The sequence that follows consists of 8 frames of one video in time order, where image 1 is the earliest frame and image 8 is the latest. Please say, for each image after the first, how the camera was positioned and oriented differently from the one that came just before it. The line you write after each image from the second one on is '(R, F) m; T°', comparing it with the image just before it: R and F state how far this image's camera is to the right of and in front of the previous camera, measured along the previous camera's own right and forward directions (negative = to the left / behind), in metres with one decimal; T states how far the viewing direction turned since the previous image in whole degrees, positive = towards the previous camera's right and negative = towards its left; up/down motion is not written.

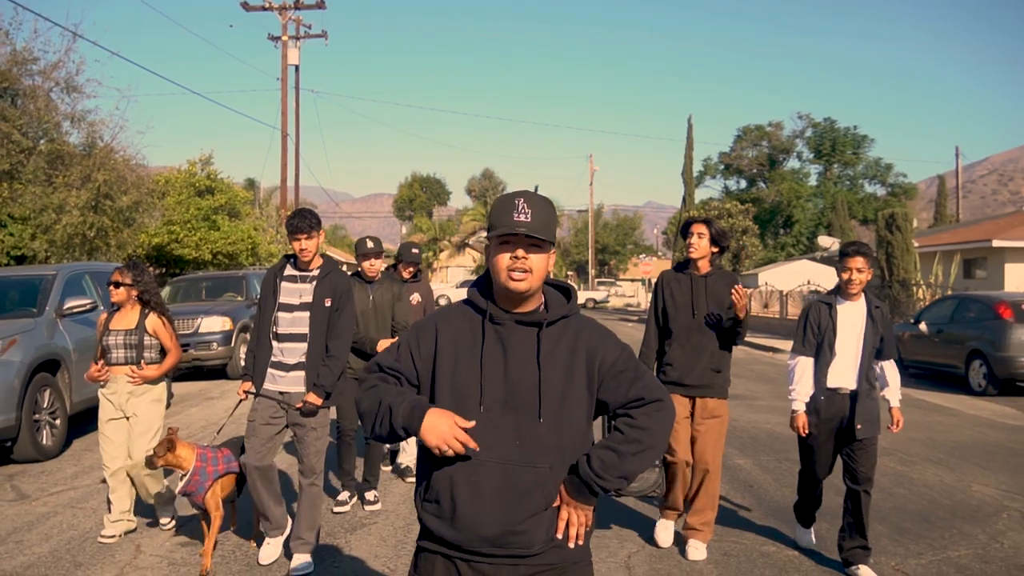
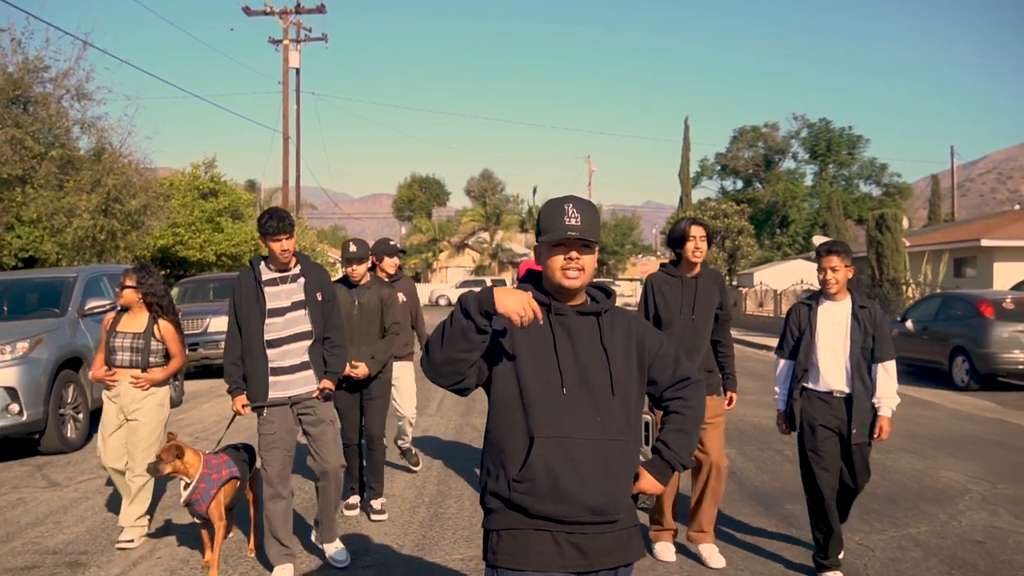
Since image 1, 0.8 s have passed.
(0.0, -0.5) m; 0°
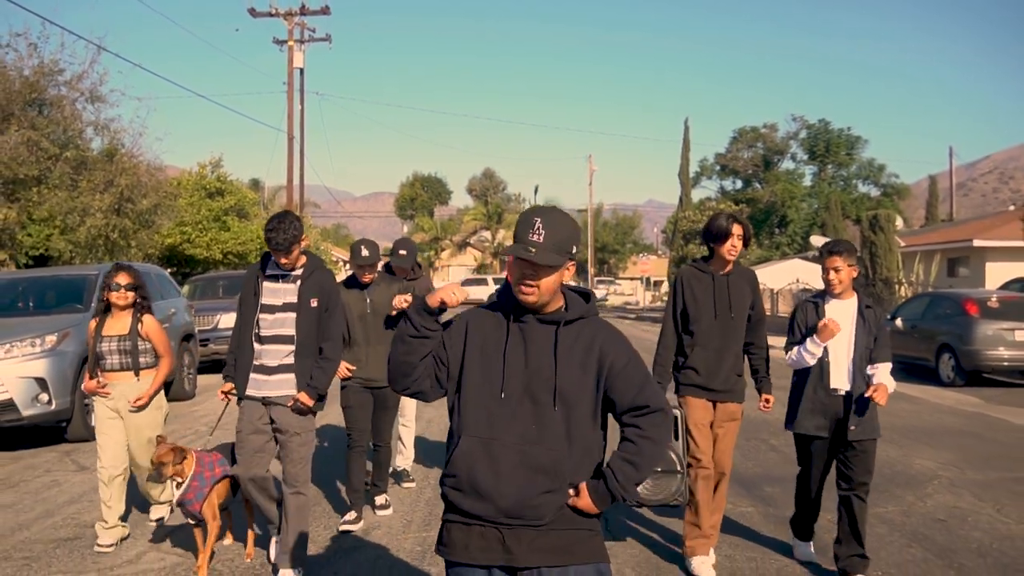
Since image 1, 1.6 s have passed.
(0.0, -0.5) m; 0°
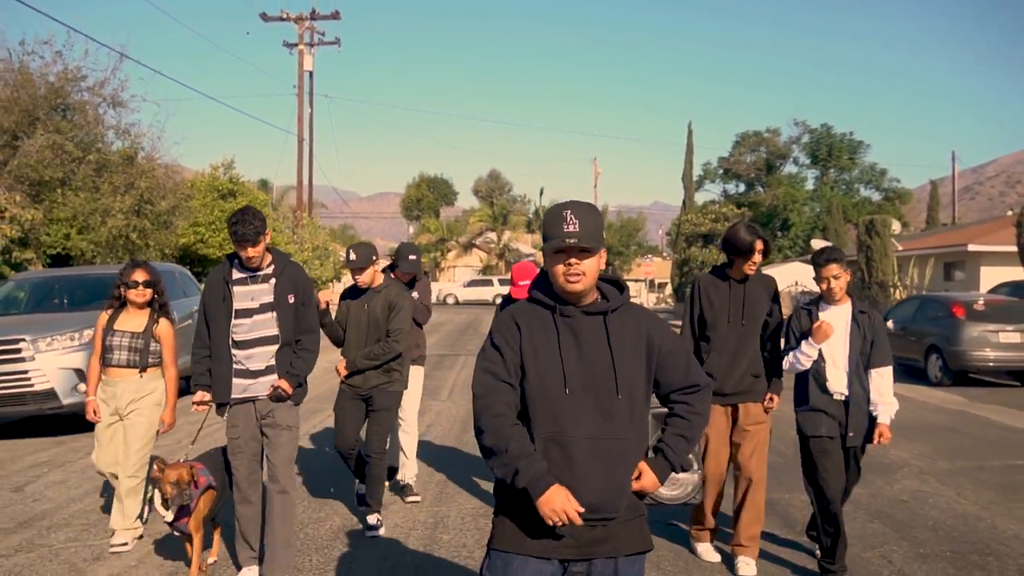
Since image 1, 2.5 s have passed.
(0.0, -0.6) m; 0°
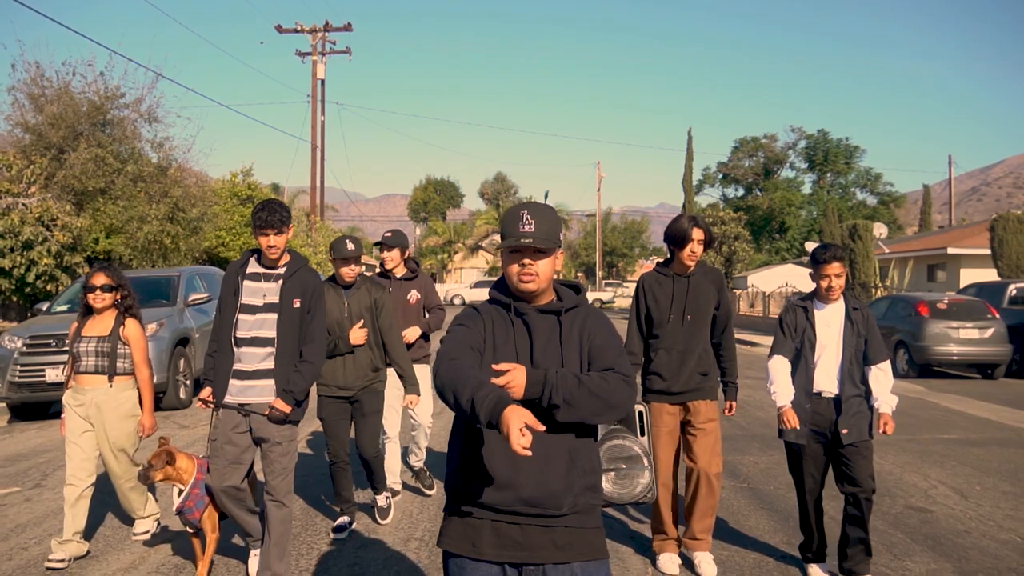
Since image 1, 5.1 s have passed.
(0.0, -1.5) m; 0°
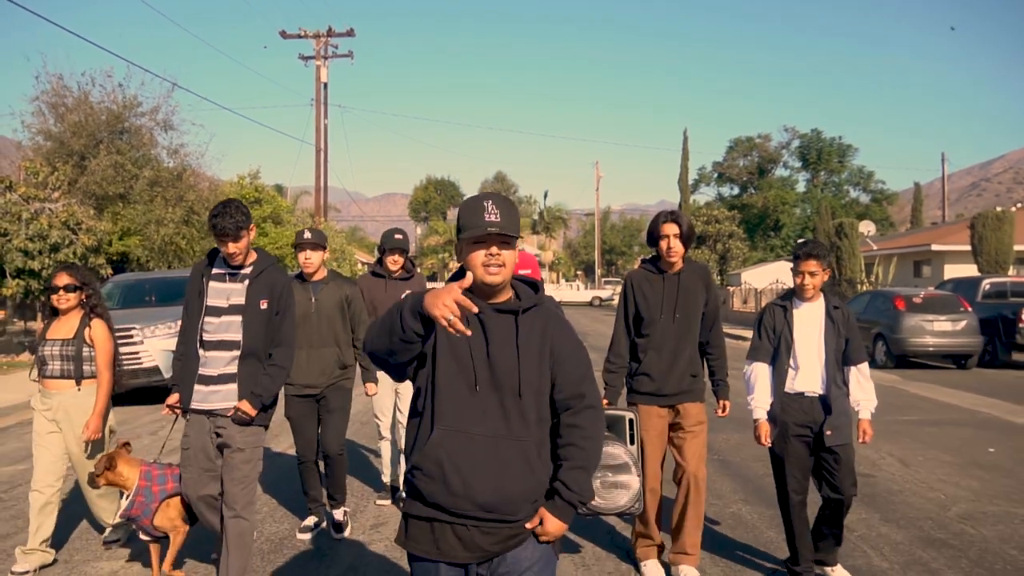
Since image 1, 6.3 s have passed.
(0.0, -0.9) m; 0°
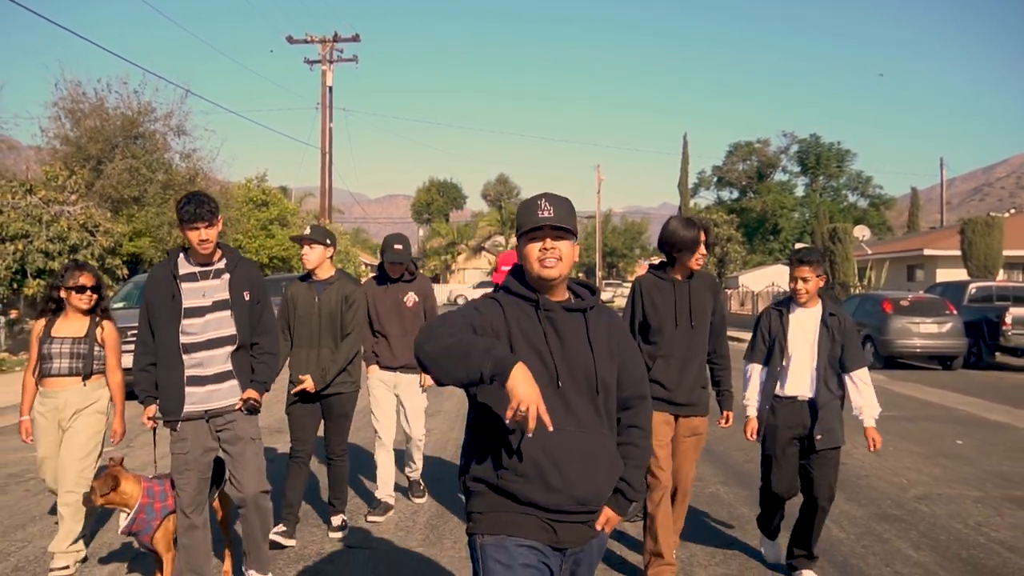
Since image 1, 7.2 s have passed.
(0.0, -0.6) m; 0°
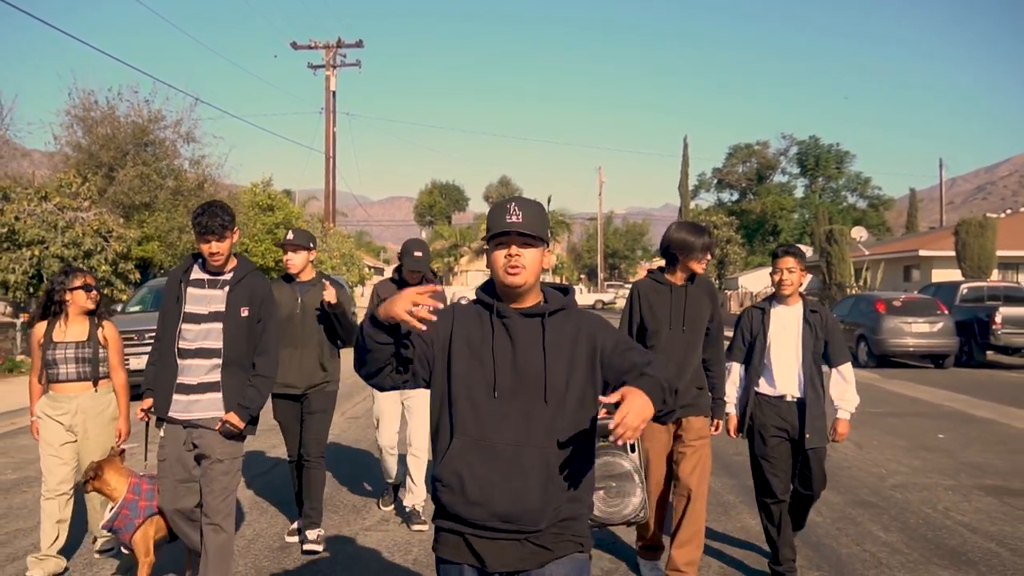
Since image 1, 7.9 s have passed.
(0.0, -0.5) m; 0°
